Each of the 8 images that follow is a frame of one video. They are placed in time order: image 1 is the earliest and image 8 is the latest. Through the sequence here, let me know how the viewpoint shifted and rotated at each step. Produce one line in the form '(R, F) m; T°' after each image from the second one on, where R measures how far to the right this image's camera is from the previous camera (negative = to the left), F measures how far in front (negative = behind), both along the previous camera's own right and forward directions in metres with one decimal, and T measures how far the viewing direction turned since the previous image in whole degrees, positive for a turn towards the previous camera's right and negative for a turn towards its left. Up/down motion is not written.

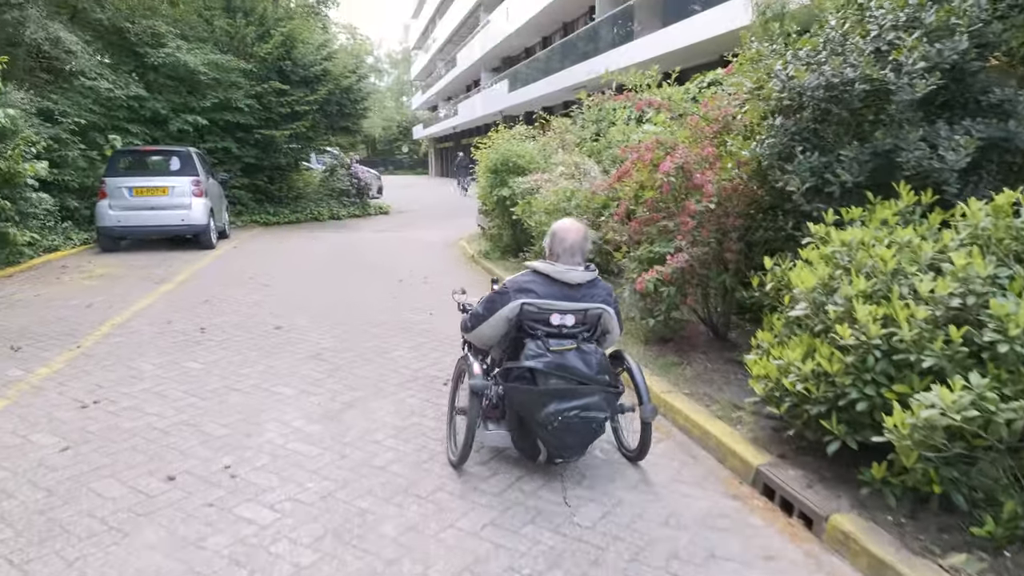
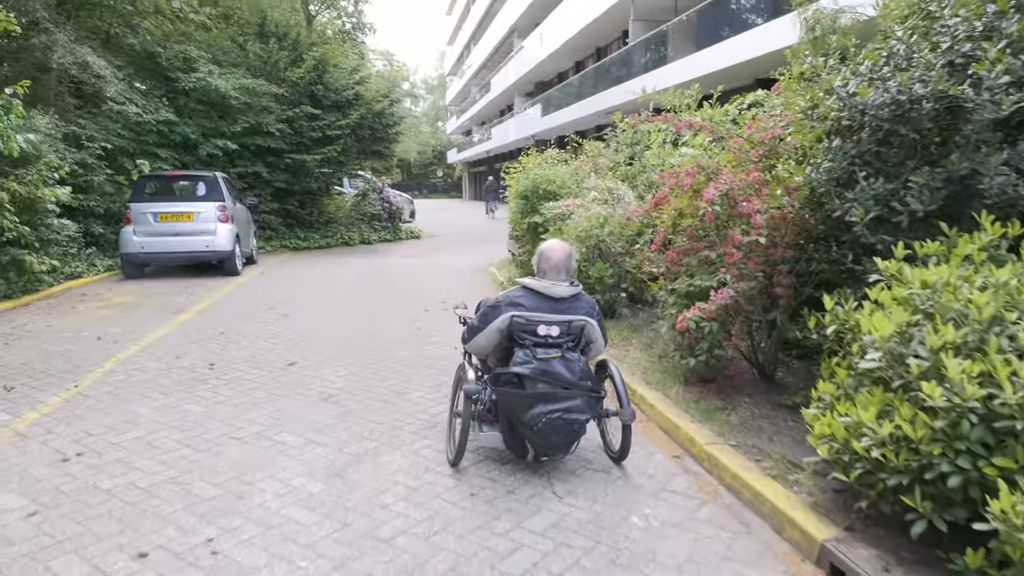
(0.0, +0.4) m; -3°
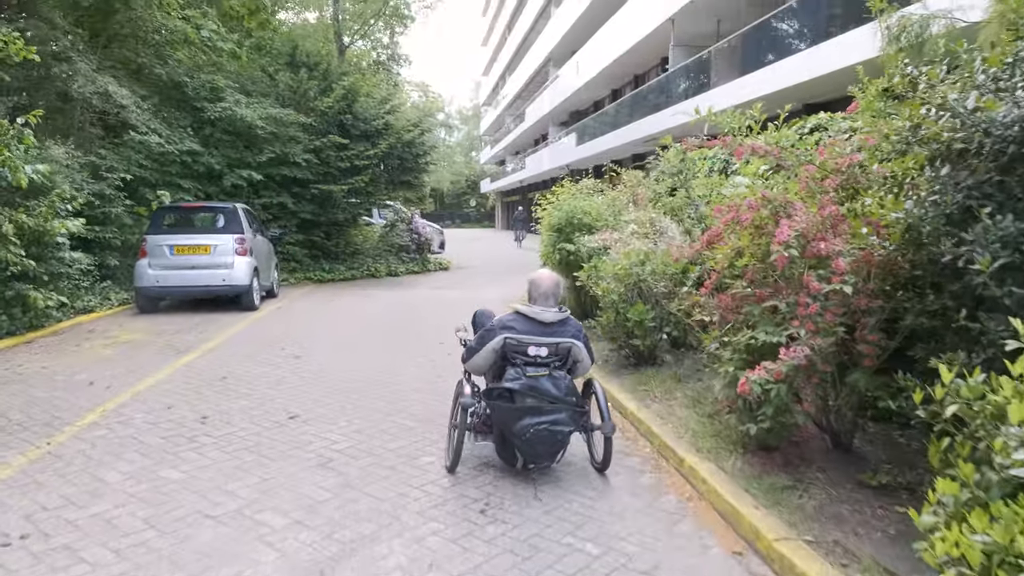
(0.0, +0.7) m; -3°
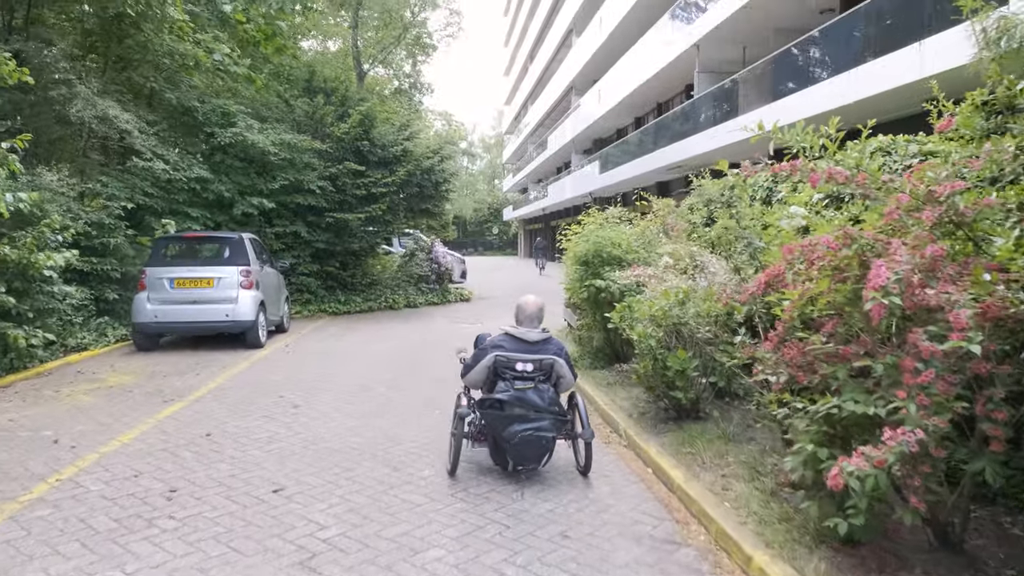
(0.0, +0.8) m; -2°
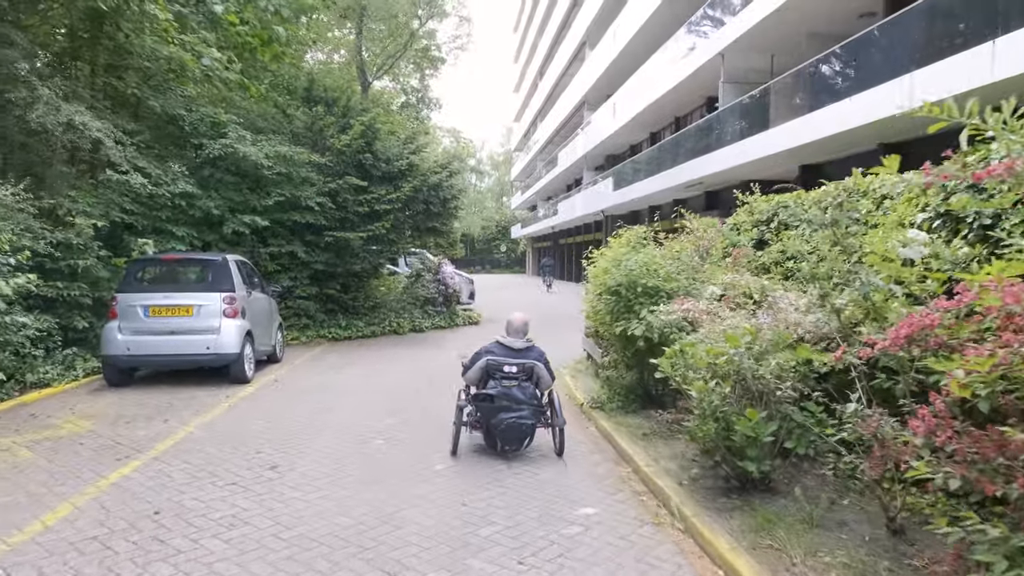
(-0.1, +1.1) m; -1°
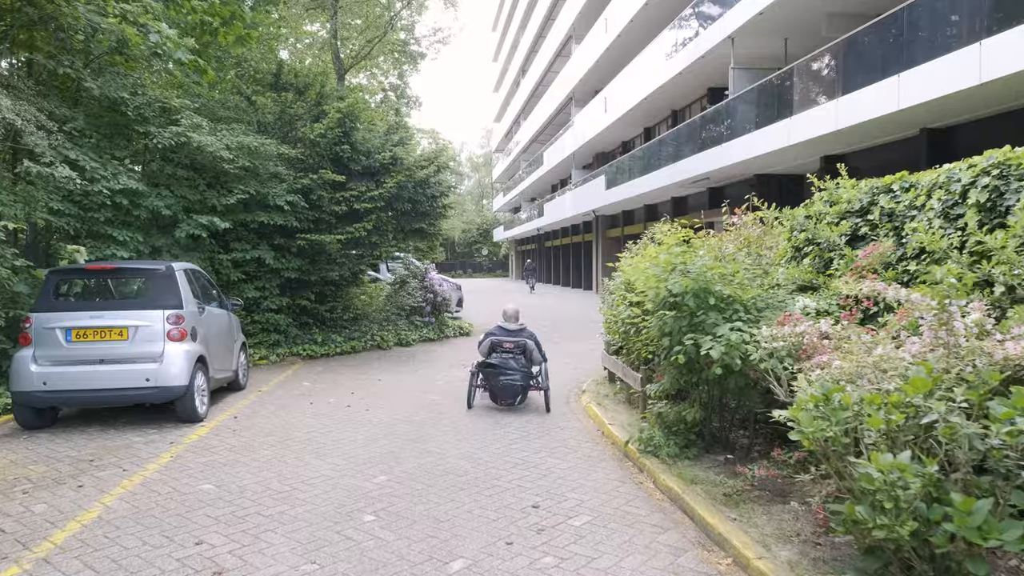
(-0.4, +1.6) m; +2°
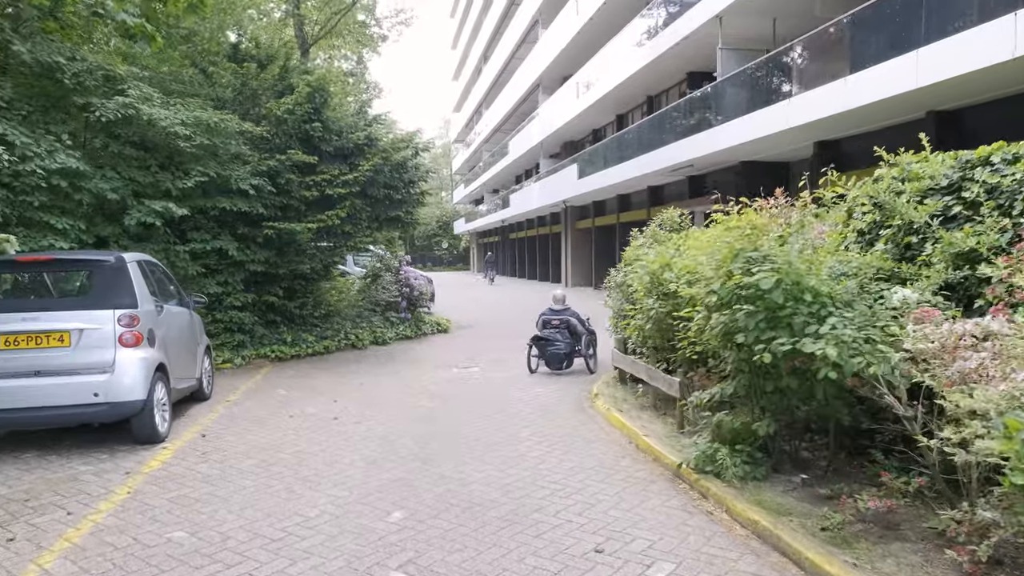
(-0.5, +1.0) m; +4°
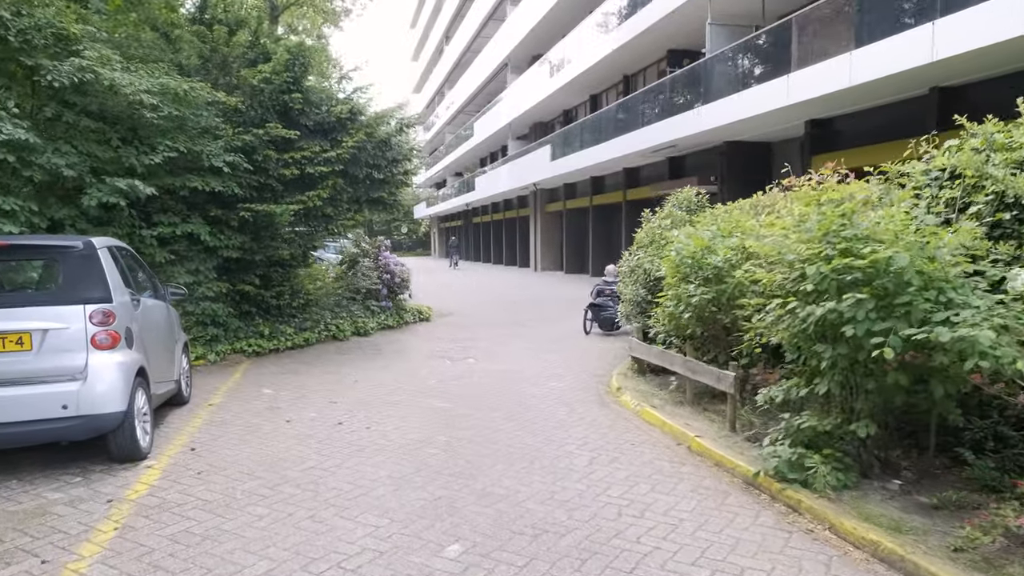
(-0.6, +0.7) m; +4°
